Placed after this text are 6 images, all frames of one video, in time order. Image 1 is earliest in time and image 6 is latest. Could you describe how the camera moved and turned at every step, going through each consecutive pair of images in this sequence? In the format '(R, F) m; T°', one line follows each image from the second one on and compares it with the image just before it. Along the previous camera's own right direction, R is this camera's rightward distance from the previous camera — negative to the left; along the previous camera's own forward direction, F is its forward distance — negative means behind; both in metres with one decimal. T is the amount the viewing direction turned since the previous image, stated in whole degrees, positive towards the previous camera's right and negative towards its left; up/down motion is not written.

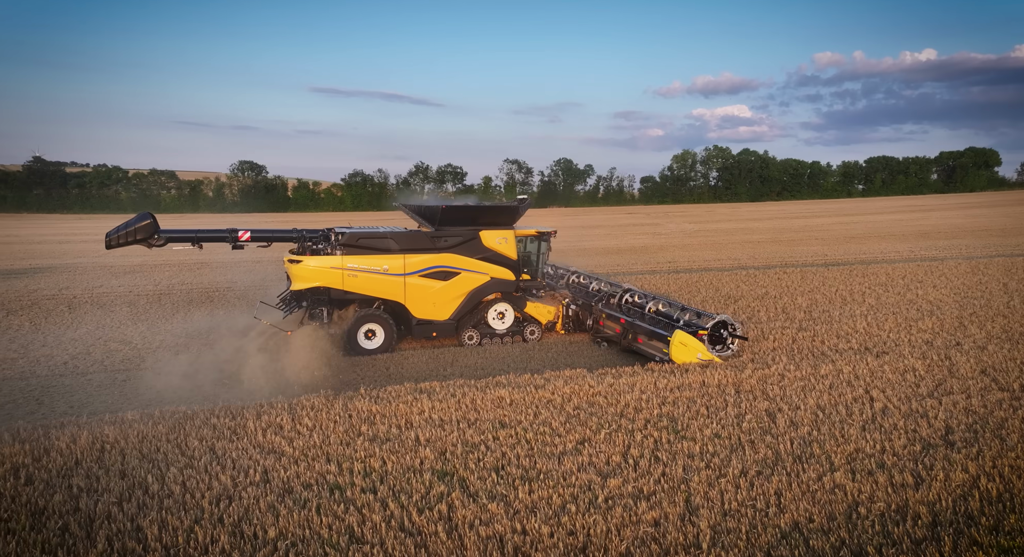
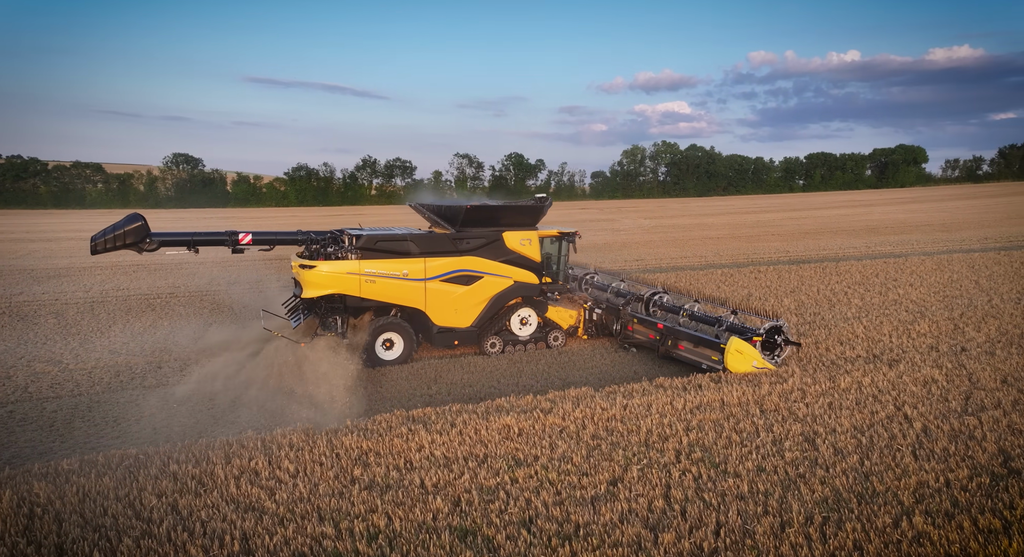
(-0.6, +0.9) m; +5°
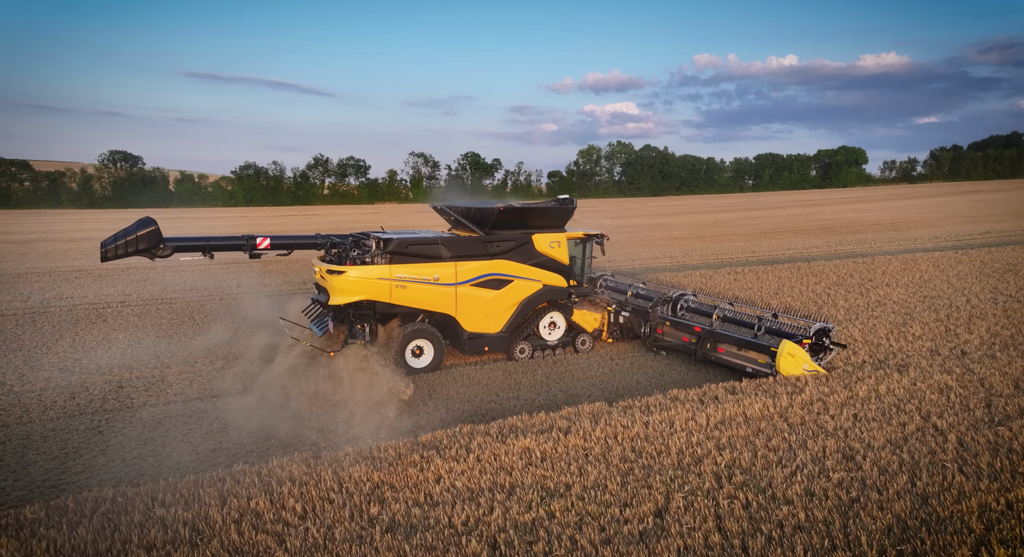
(-0.6, +0.5) m; +4°
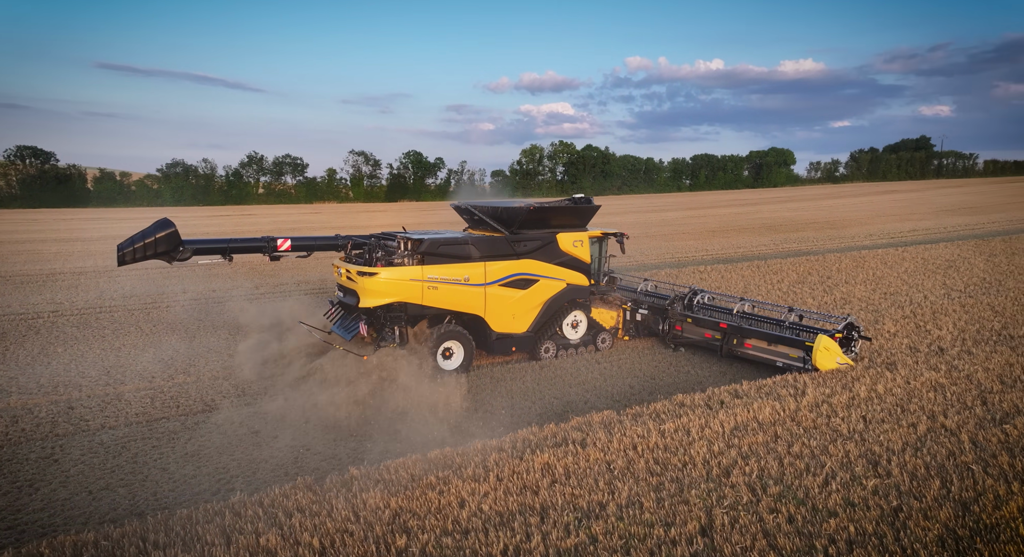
(-0.7, +0.4) m; +5°
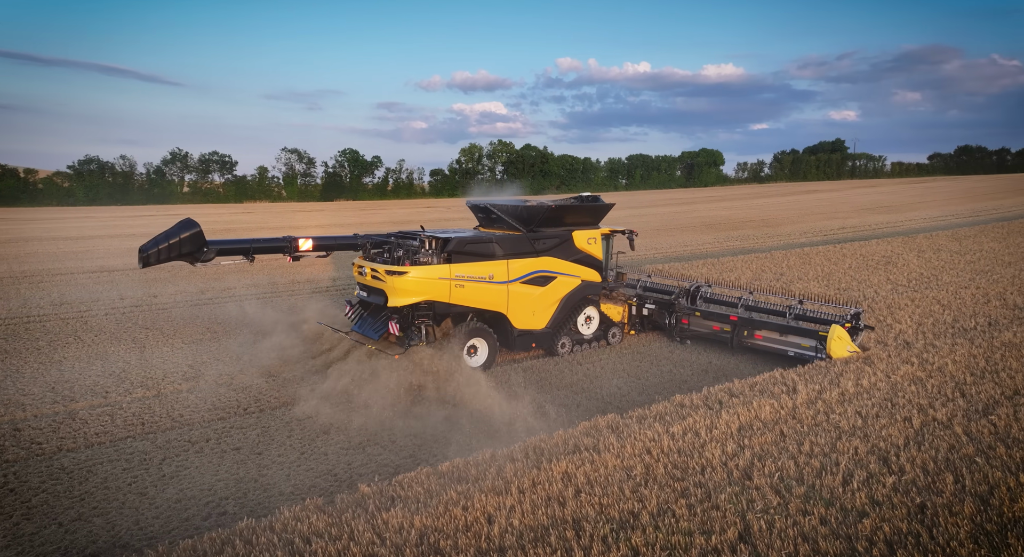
(-0.7, +0.3) m; +6°
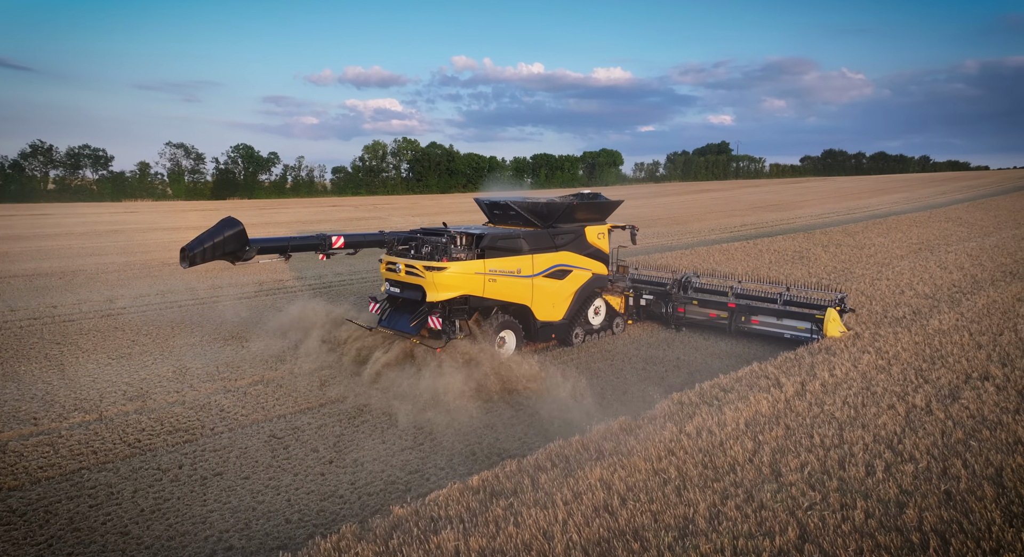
(-1.1, +0.3) m; +9°
